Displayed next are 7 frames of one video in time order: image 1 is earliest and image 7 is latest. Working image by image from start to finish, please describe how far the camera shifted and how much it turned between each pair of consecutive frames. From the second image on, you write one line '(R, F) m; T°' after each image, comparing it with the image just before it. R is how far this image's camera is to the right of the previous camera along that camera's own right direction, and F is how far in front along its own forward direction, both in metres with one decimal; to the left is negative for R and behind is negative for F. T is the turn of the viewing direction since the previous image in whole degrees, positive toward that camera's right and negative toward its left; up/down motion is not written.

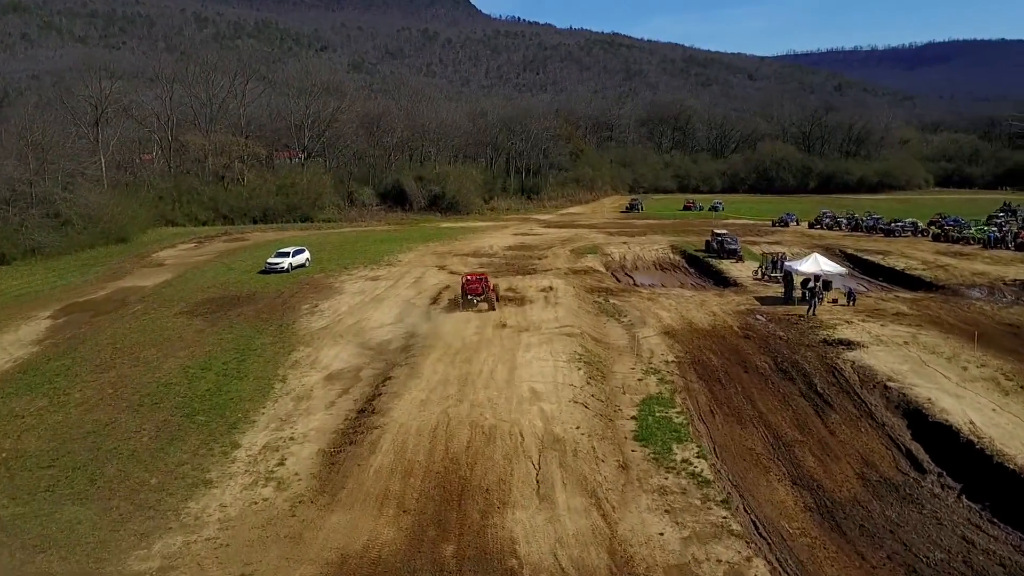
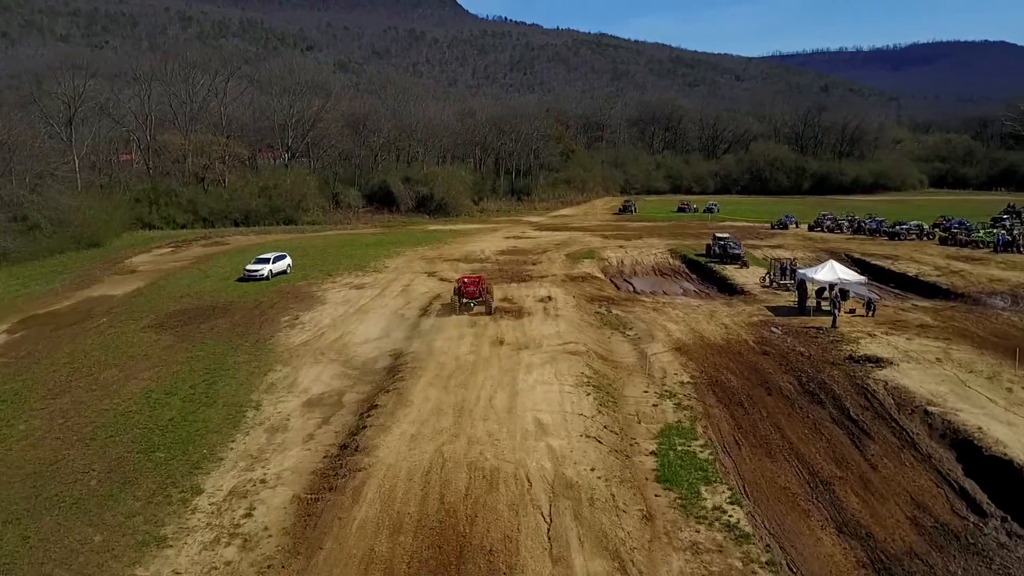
(-0.3, +1.9) m; +1°
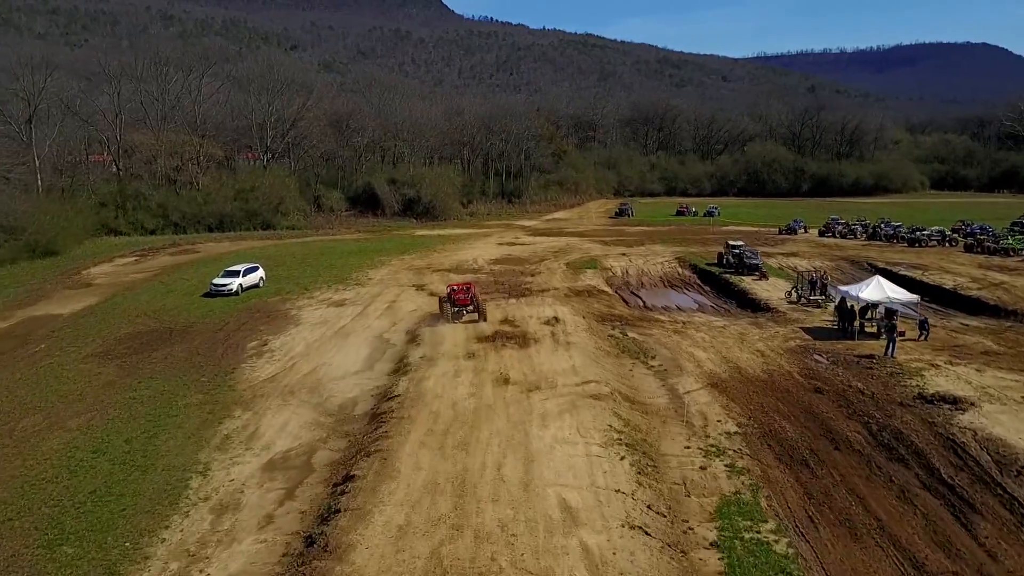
(-0.4, +3.4) m; +1°
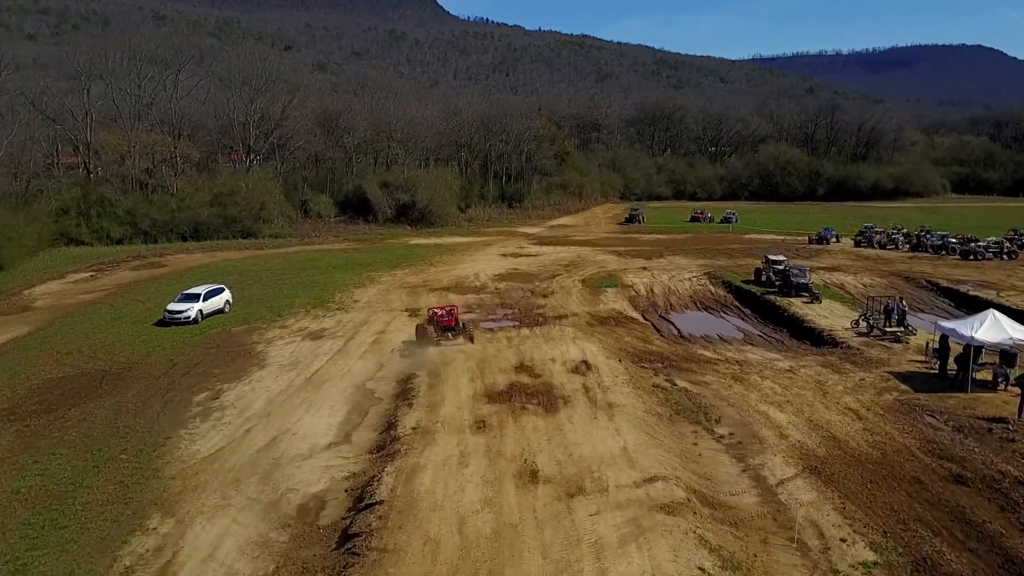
(-0.5, +4.9) m; 0°
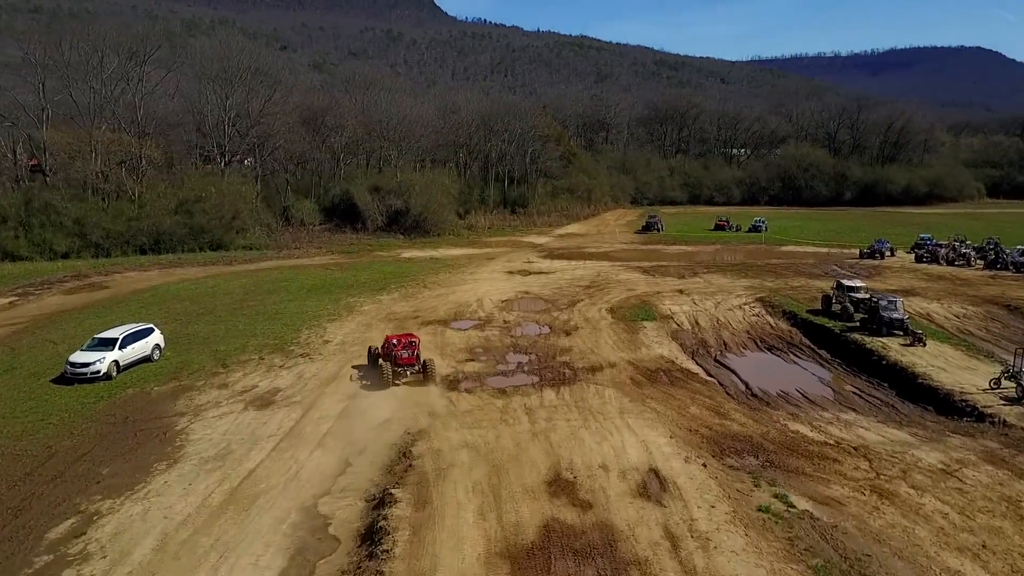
(-0.5, +6.4) m; 0°
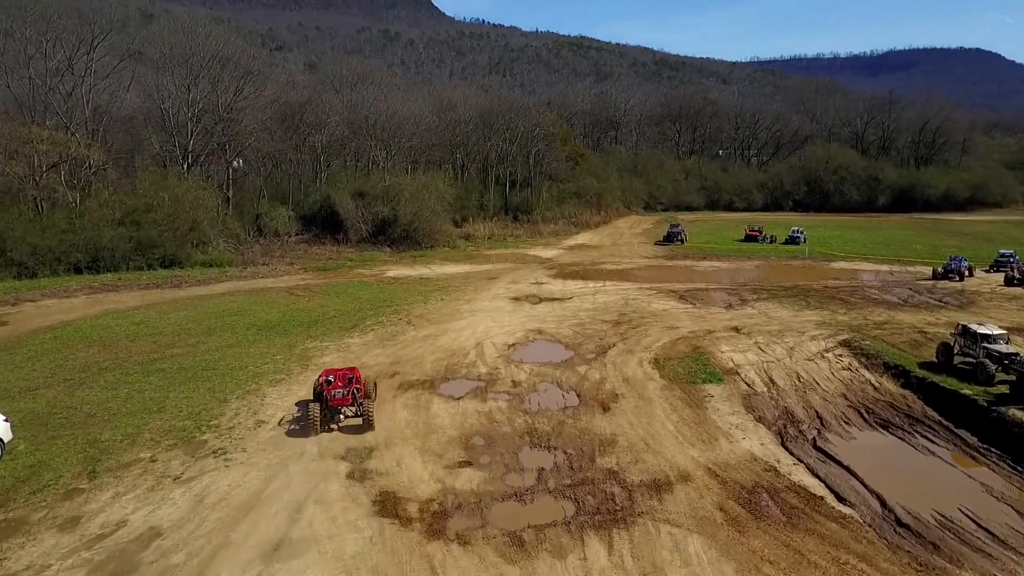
(-0.3, +7.0) m; 0°
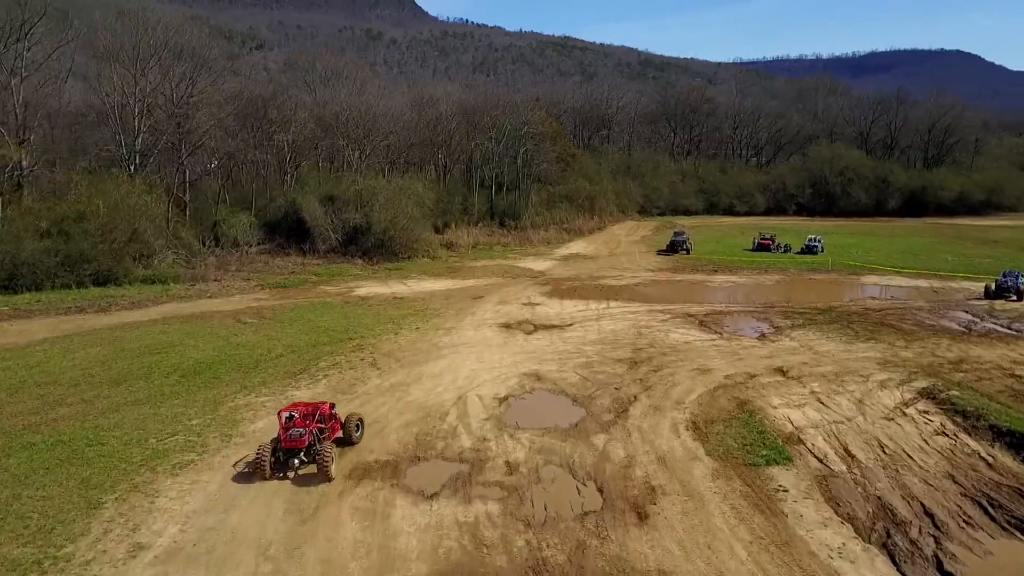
(-0.2, +5.1) m; +1°
